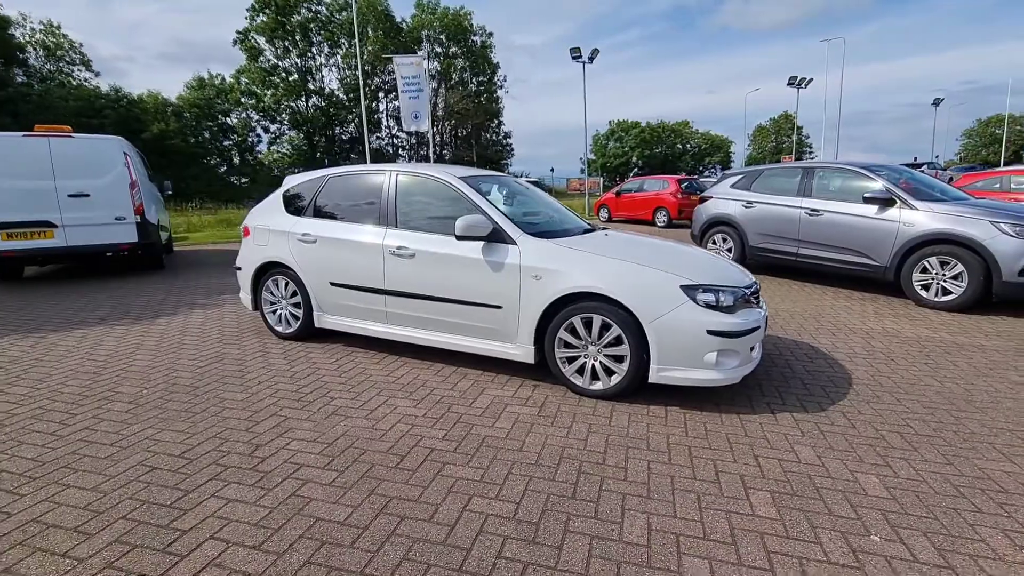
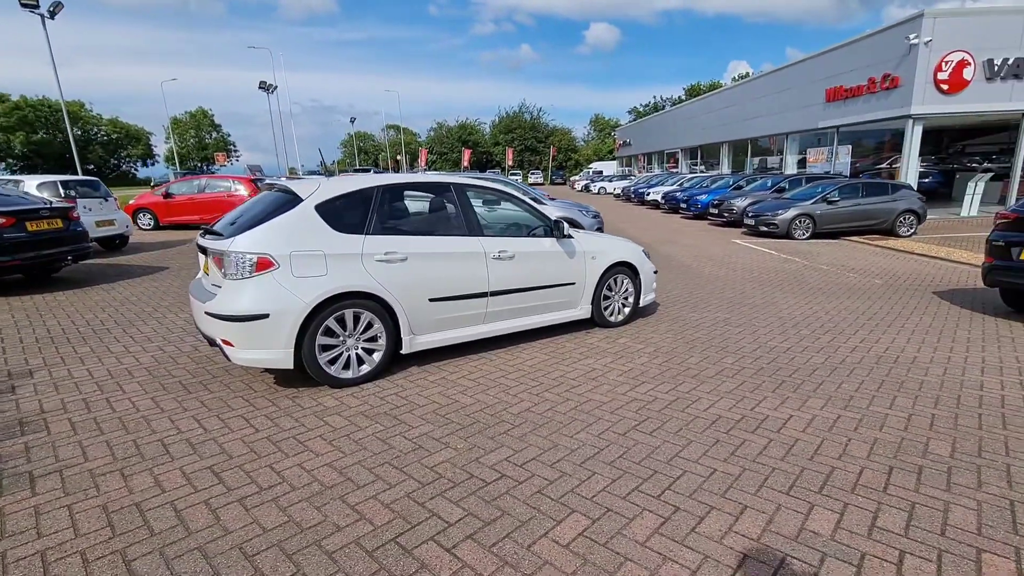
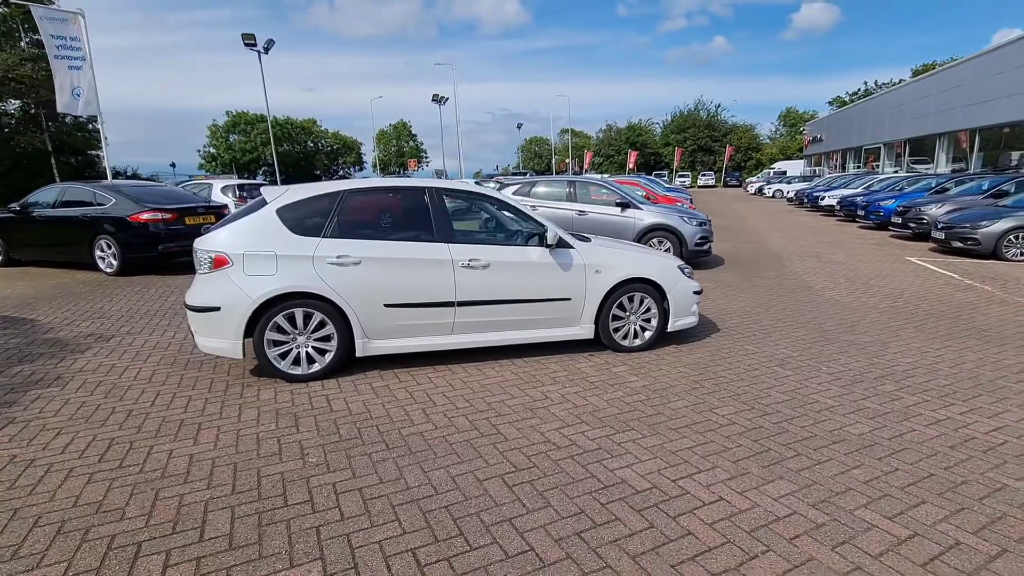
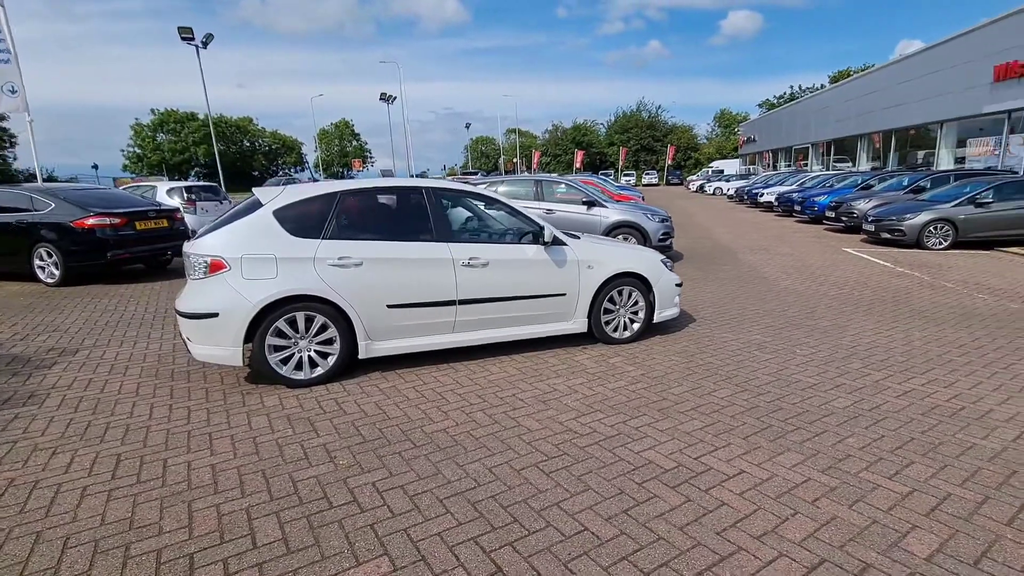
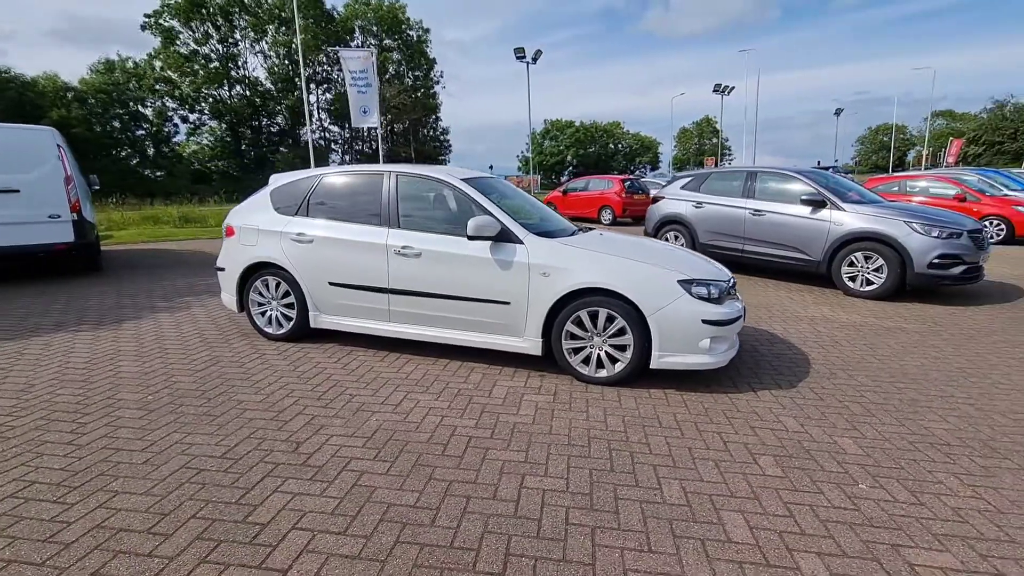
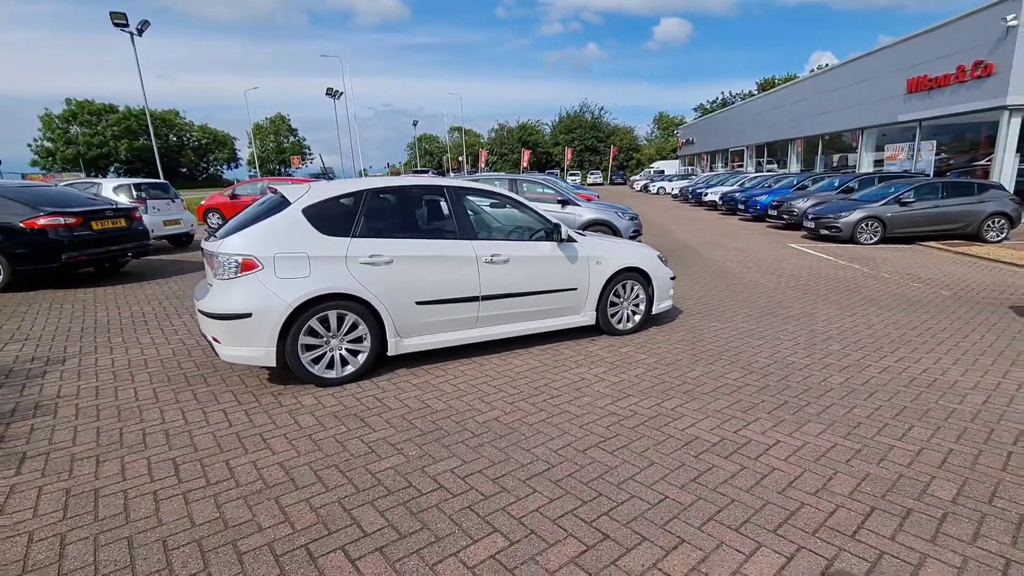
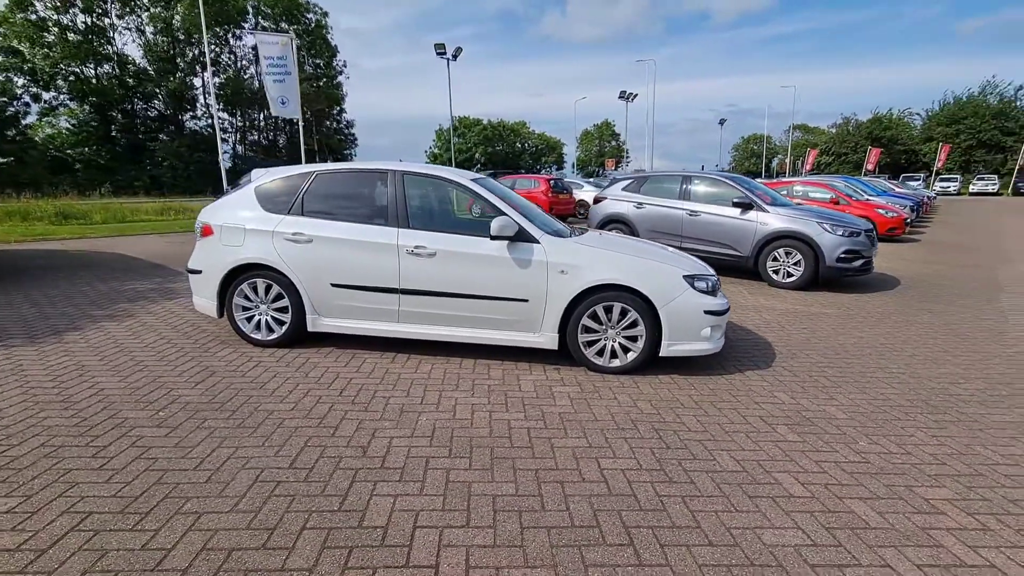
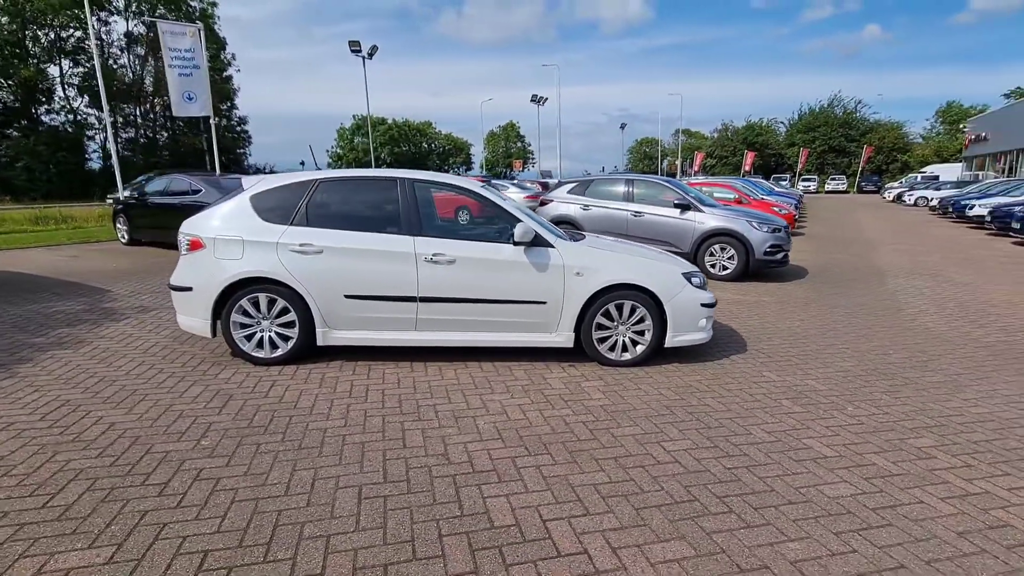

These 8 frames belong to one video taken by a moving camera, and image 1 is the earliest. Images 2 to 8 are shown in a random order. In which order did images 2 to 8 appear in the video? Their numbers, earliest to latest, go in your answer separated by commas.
5, 7, 8, 3, 4, 6, 2
